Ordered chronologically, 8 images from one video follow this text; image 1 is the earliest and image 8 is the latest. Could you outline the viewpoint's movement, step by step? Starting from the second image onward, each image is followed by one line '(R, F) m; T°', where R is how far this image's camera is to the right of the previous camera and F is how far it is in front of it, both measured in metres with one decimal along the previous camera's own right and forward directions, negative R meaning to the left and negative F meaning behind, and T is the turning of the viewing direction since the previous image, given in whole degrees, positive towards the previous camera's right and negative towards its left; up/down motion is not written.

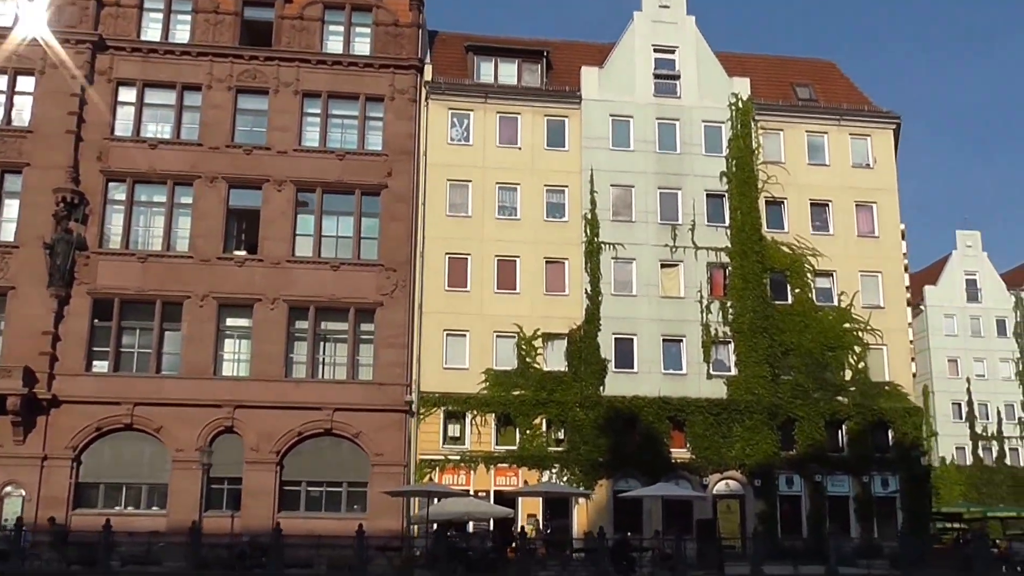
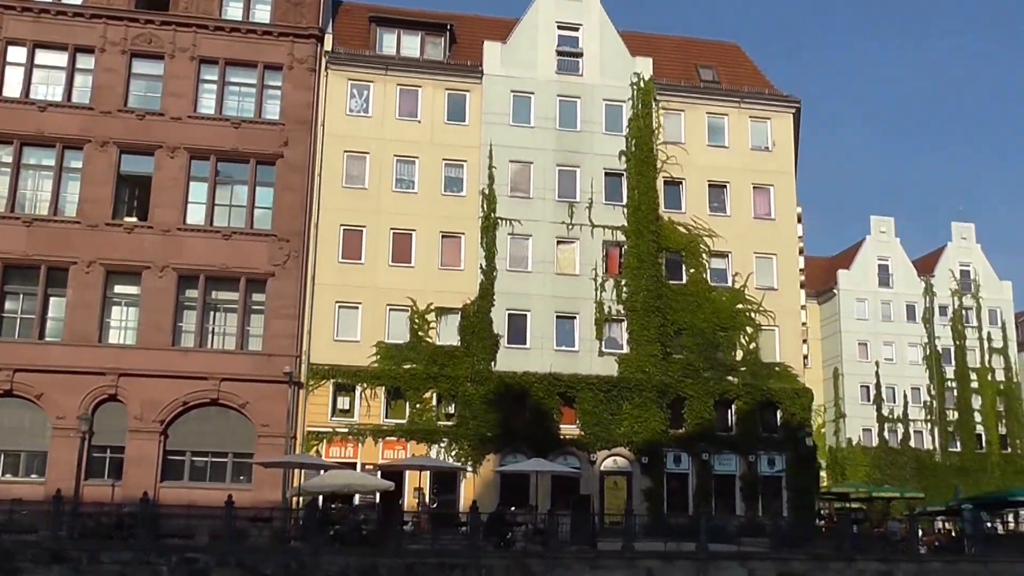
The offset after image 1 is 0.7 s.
(+3.2, 0.0) m; +2°
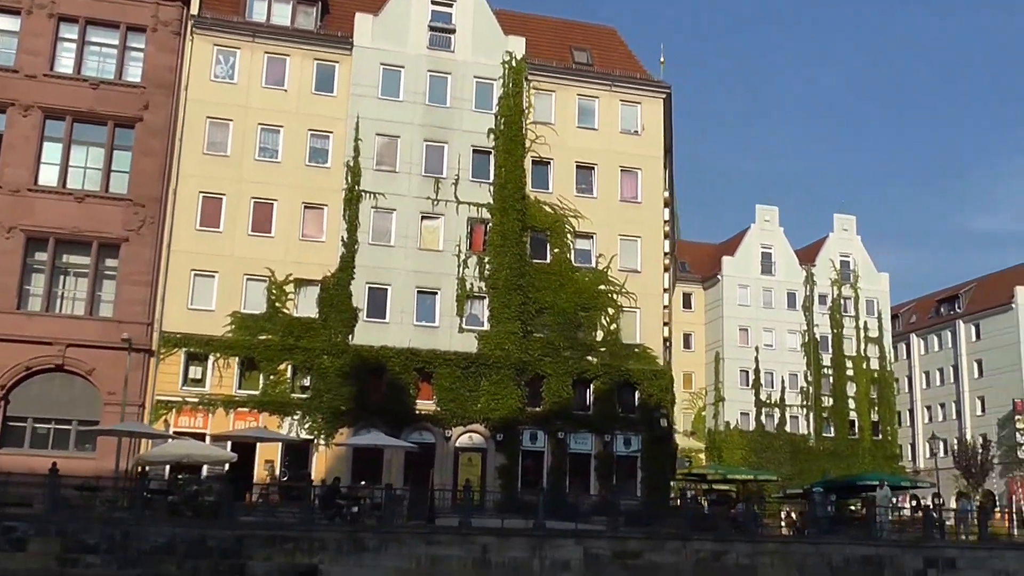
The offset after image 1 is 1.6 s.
(+3.7, -0.1) m; +3°
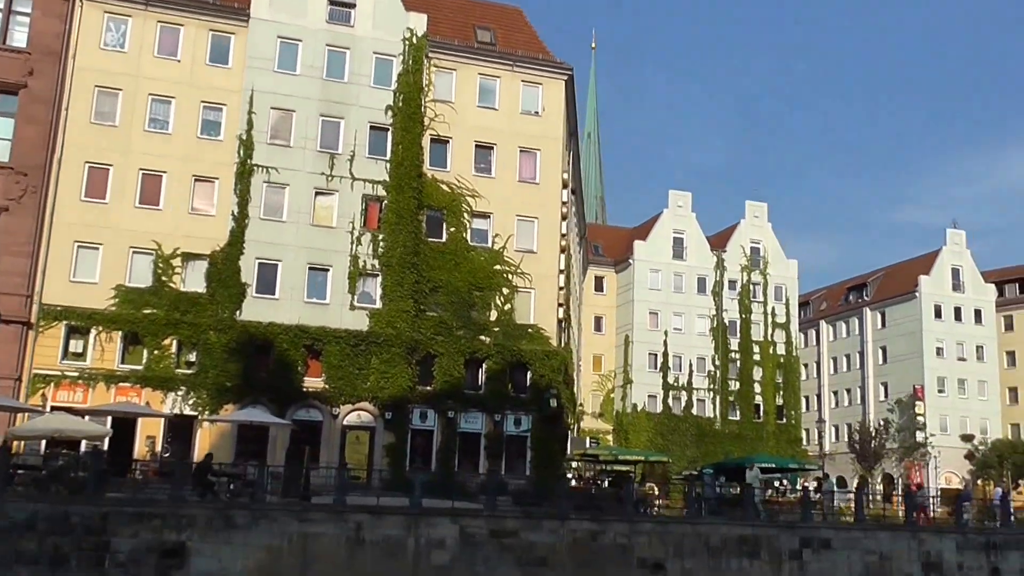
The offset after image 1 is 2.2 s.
(+2.7, 0.0) m; +3°
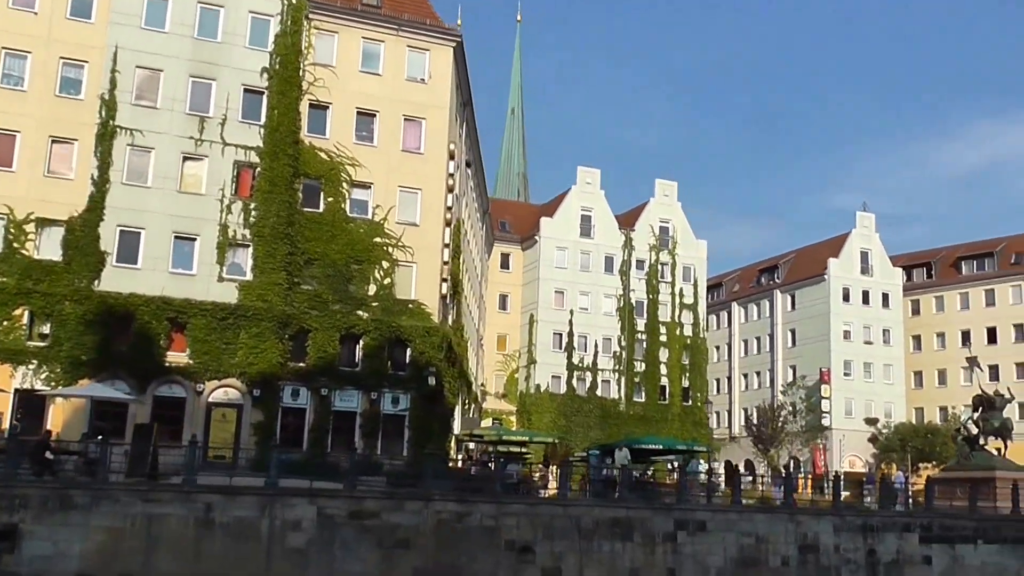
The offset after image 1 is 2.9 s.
(+3.3, +1.4) m; +3°
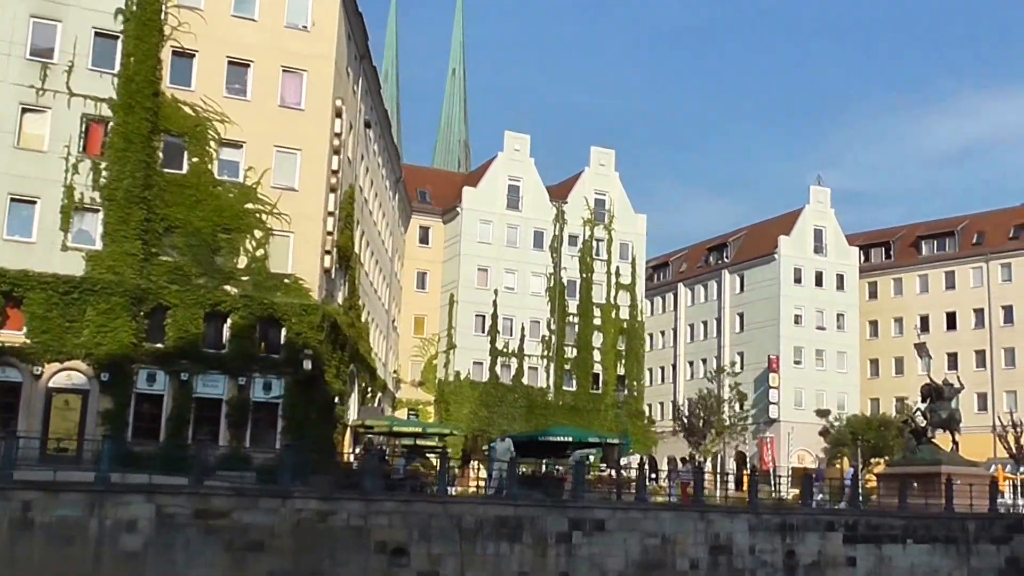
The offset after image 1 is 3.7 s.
(+4.0, +4.6) m; 0°
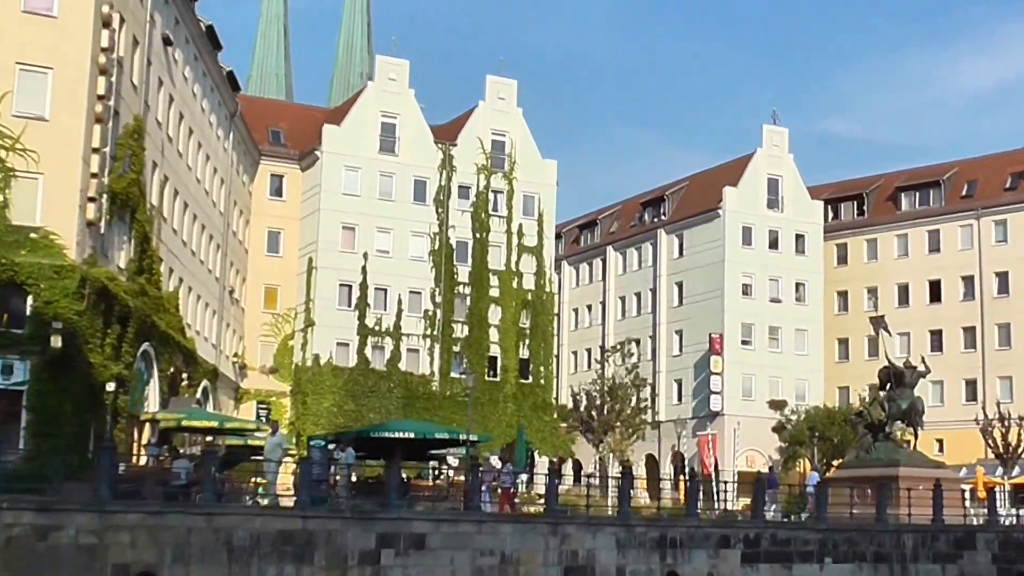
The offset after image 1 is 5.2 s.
(+7.2, +8.7) m; -3°
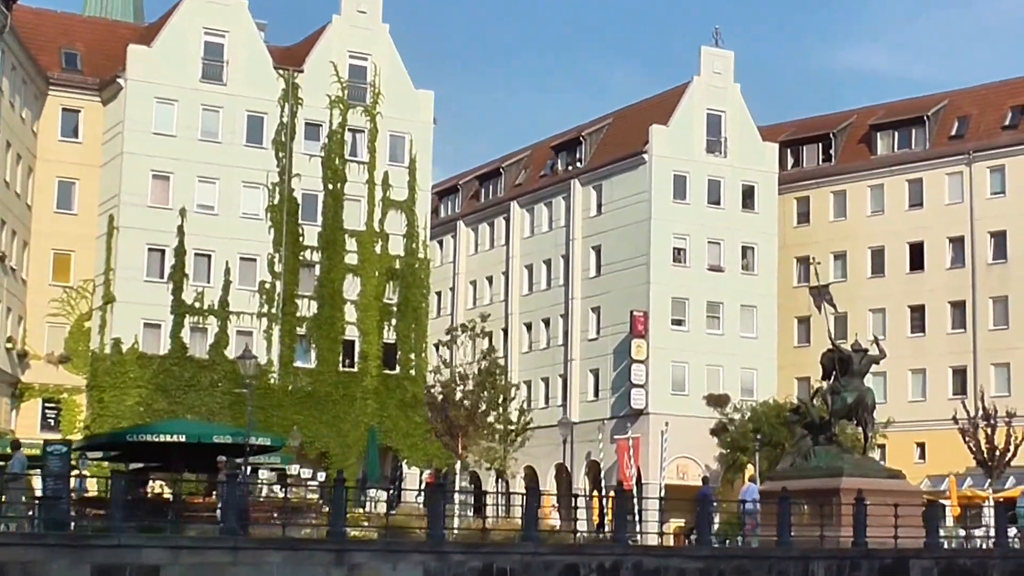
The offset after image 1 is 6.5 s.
(+5.2, +8.5) m; -1°
